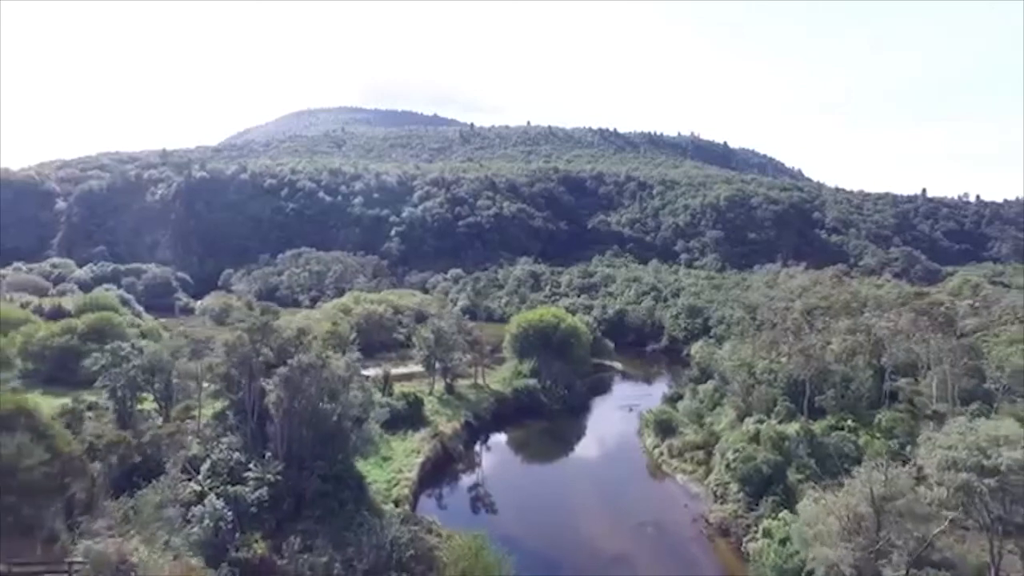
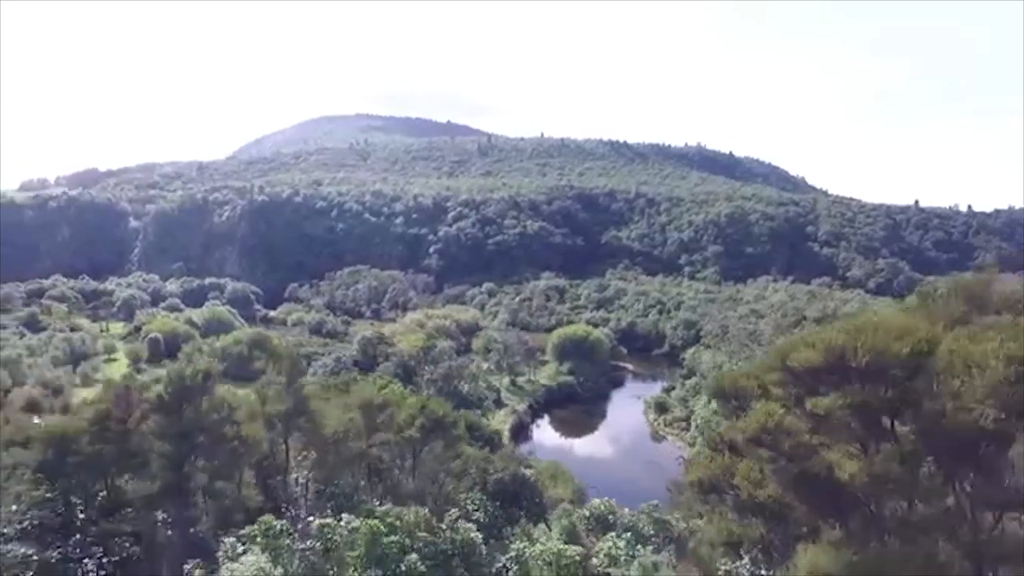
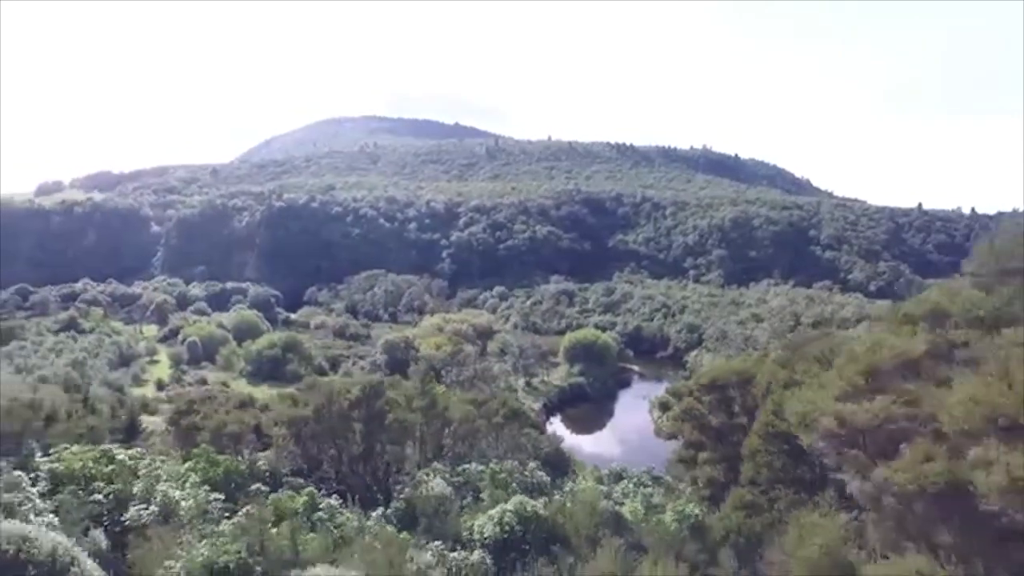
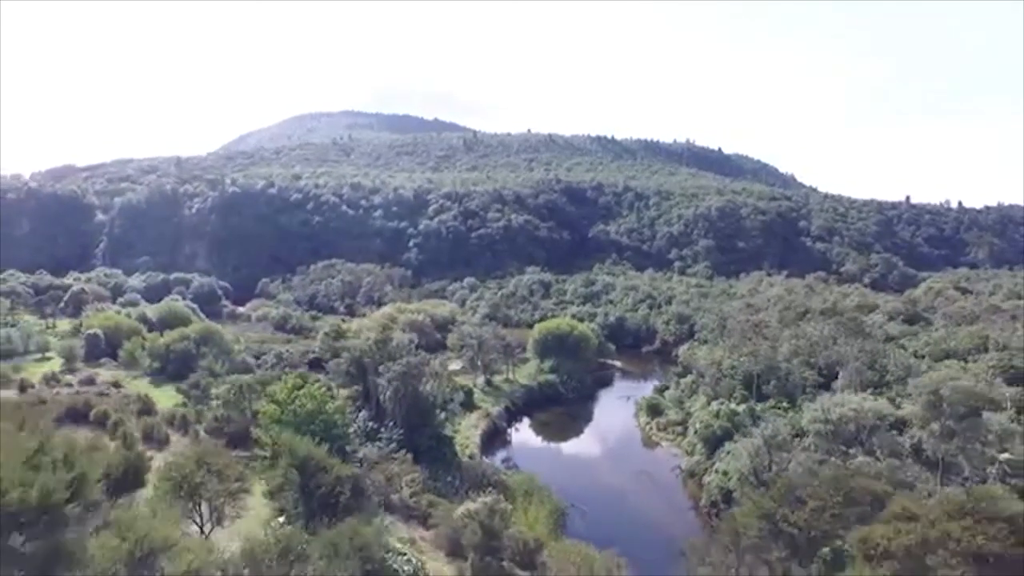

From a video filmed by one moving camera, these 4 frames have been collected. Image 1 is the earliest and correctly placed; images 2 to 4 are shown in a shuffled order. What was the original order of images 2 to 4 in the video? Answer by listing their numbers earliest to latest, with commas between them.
4, 2, 3
